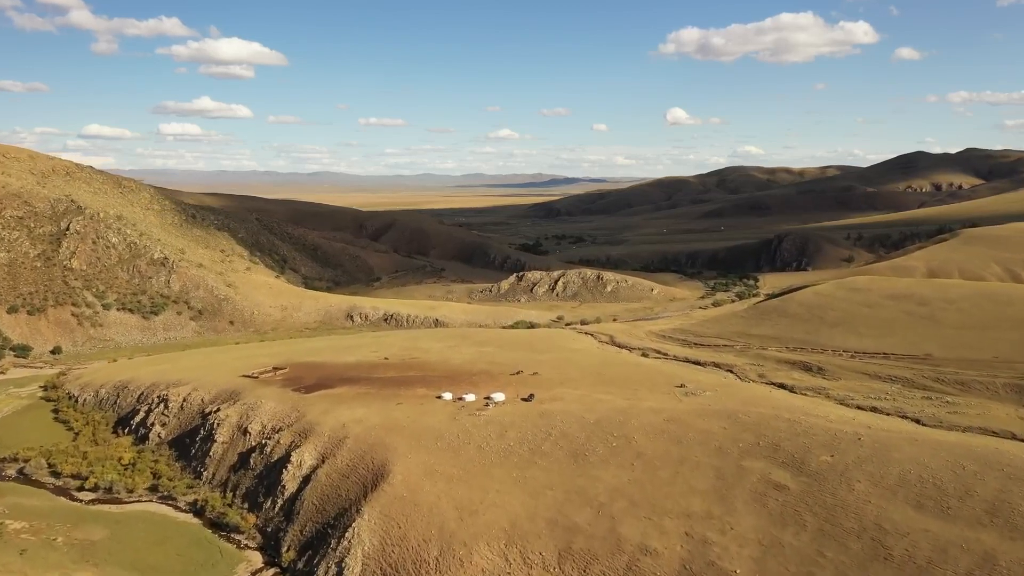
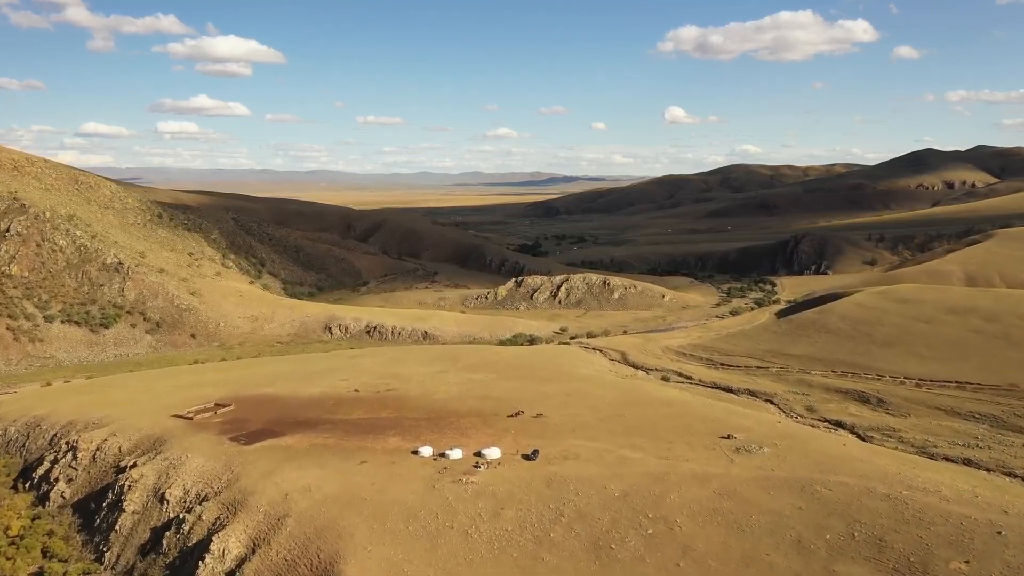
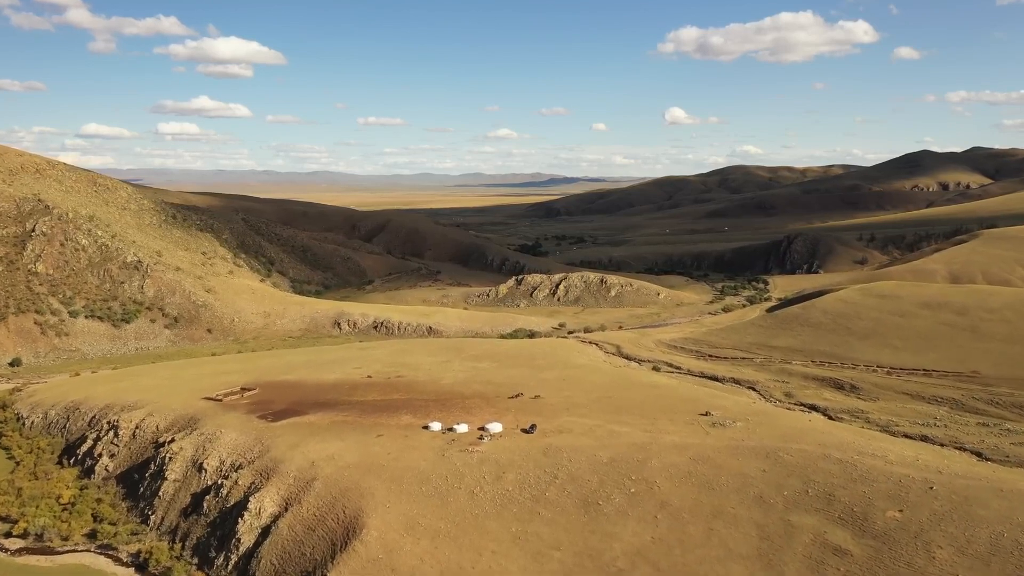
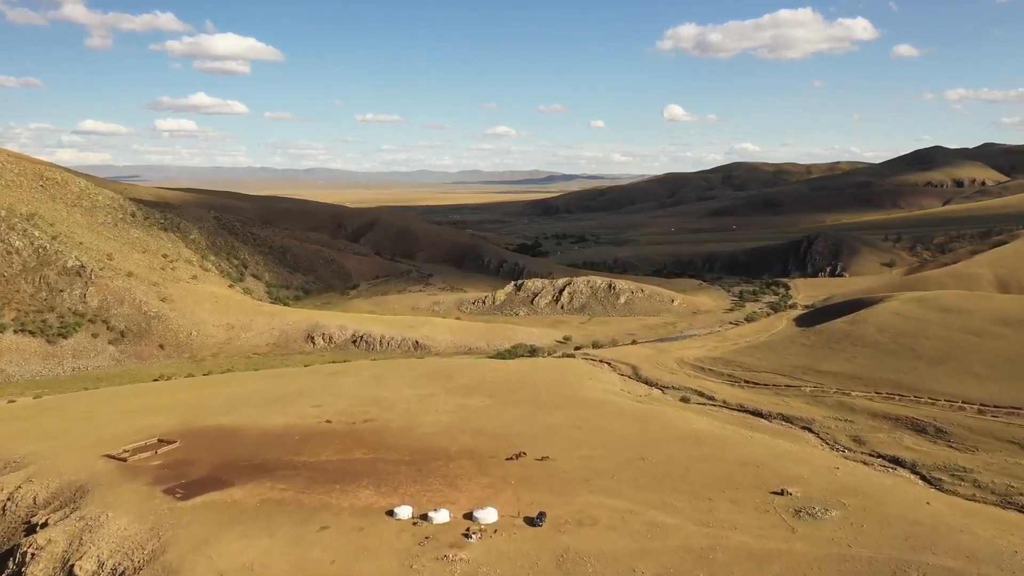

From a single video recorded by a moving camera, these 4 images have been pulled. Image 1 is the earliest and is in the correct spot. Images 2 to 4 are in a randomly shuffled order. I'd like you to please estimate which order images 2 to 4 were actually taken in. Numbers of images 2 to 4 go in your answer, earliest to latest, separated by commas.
3, 2, 4
